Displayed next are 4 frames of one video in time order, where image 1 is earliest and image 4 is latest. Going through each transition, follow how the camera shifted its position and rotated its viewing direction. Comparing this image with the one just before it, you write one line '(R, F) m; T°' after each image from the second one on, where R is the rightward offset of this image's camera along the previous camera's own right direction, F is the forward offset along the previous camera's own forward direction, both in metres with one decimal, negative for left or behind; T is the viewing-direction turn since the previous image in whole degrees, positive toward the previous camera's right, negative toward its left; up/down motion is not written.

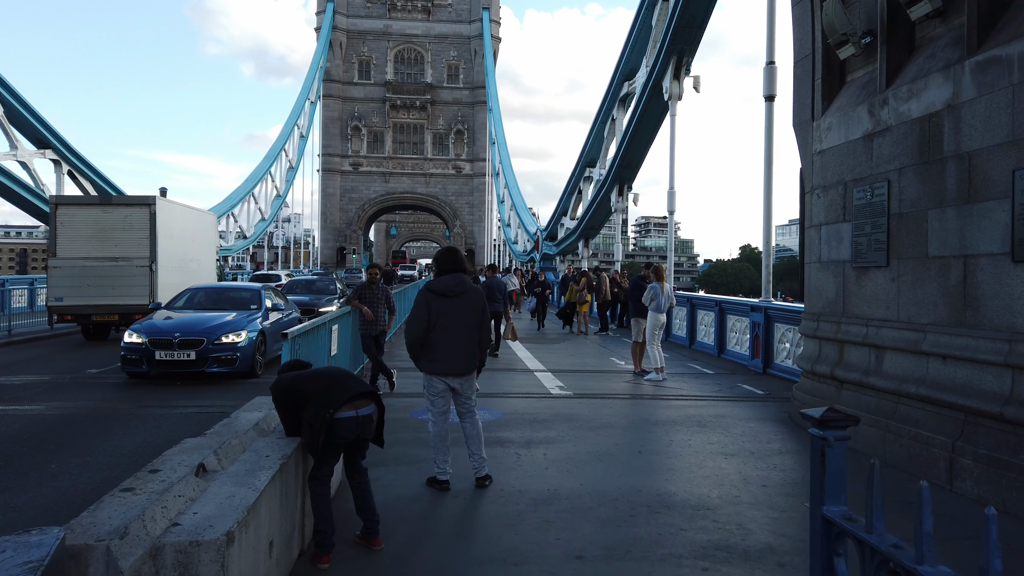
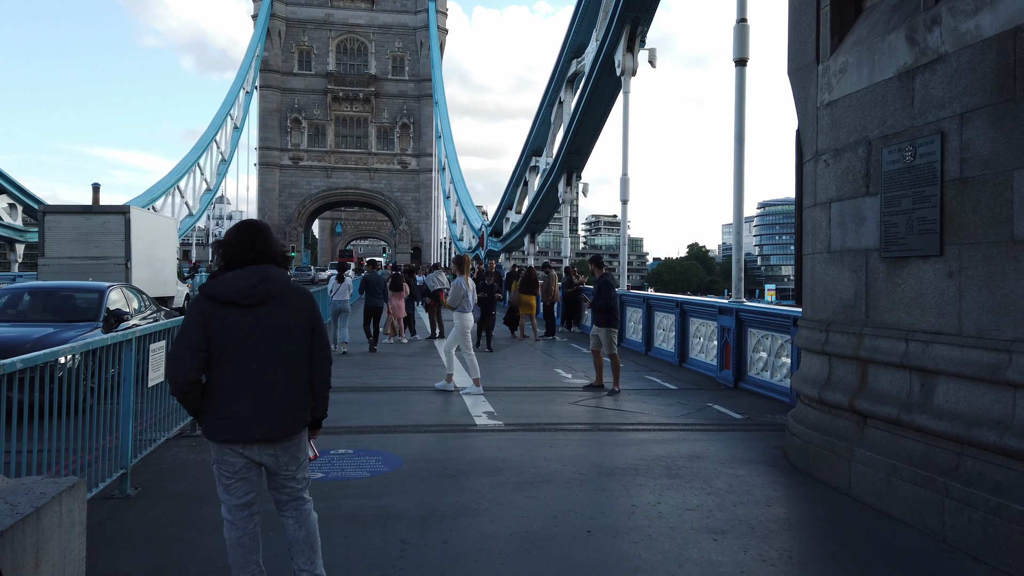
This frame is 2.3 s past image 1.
(+0.4, +2.1) m; +4°
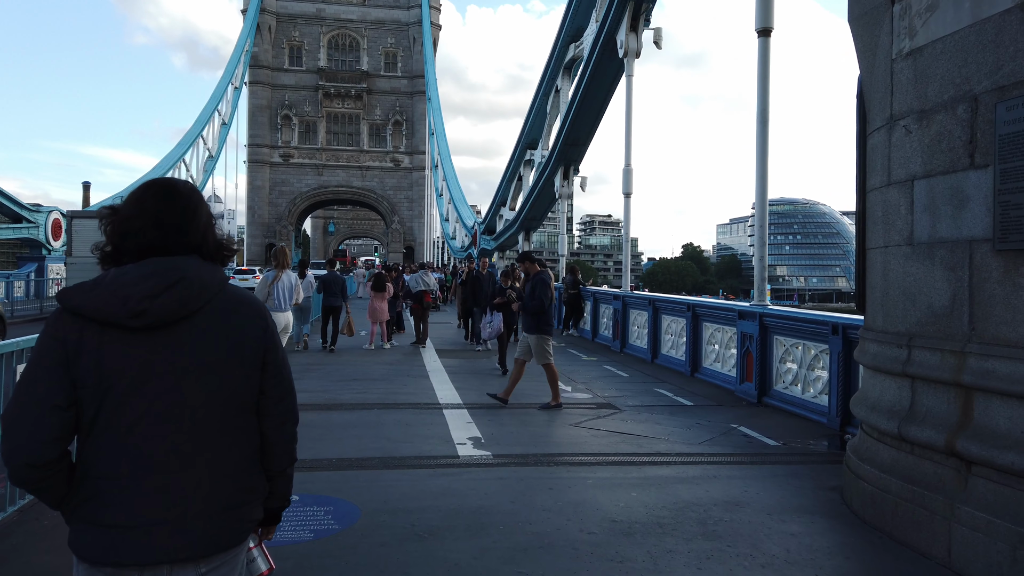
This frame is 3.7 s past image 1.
(0.0, +1.2) m; 0°
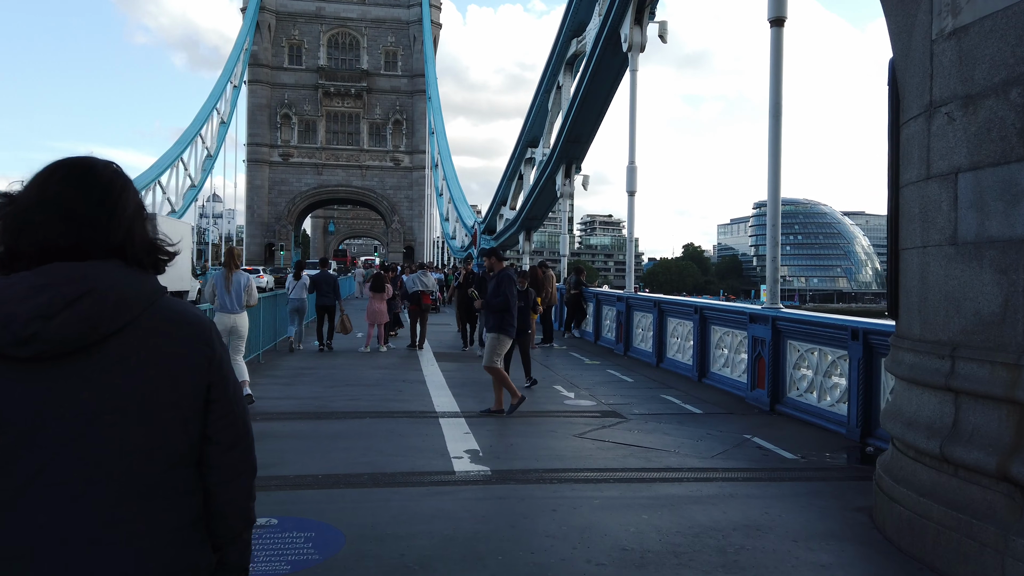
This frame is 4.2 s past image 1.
(0.0, +0.4) m; 0°
